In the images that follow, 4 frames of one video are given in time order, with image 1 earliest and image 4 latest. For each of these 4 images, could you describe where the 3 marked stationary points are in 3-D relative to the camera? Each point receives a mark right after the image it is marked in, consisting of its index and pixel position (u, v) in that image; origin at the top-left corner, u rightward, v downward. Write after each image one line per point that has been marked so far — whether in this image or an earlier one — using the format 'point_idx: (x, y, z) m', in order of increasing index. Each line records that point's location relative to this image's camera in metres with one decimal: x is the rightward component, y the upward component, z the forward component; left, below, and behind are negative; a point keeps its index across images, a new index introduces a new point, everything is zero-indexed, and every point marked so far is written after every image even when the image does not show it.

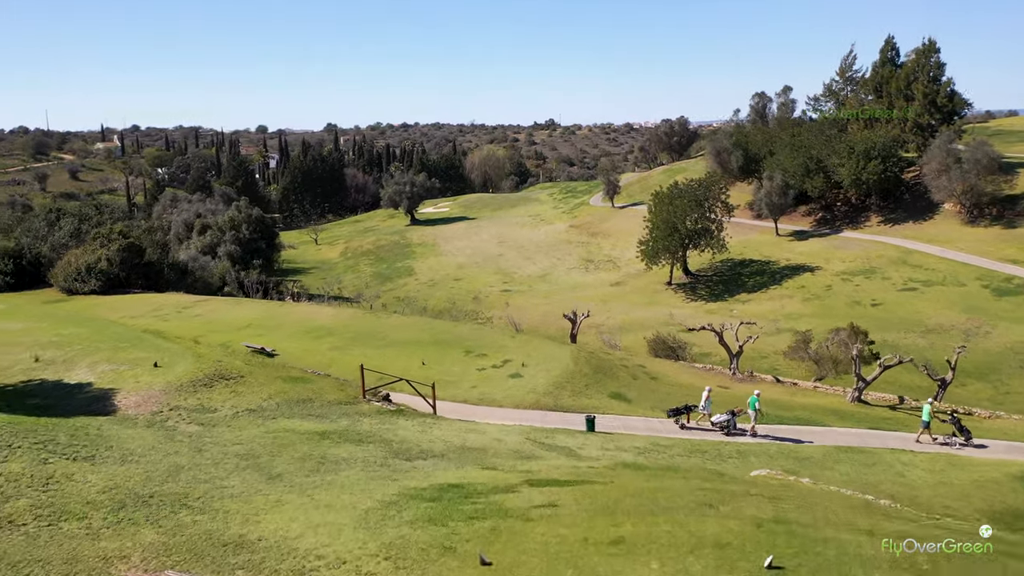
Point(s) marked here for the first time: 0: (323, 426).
0: (-3.3, -2.4, +14.5) m
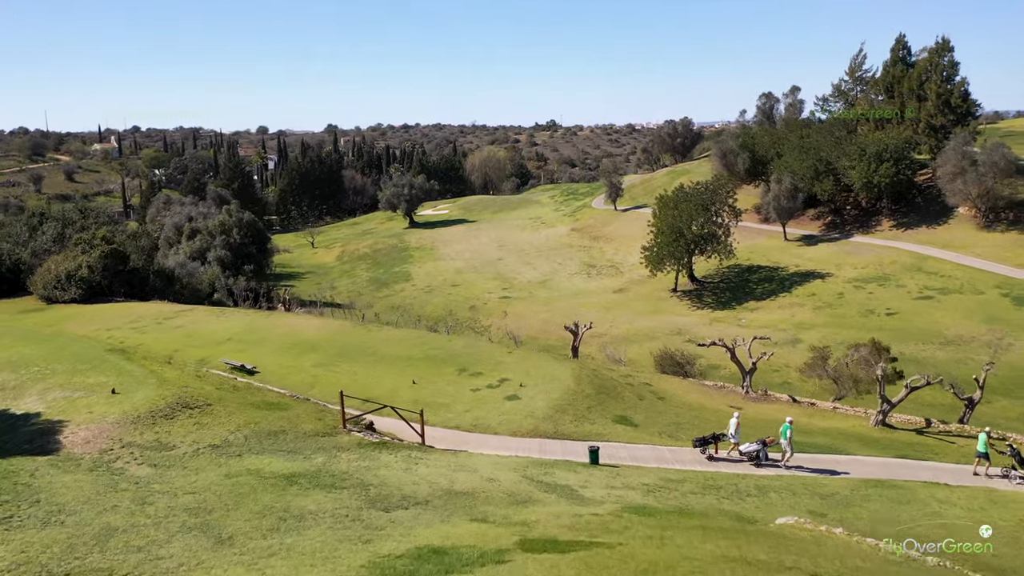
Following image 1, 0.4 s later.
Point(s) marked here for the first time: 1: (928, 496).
0: (-3.4, -2.7, +12.9) m
1: (+7.9, -3.9, +15.8) m
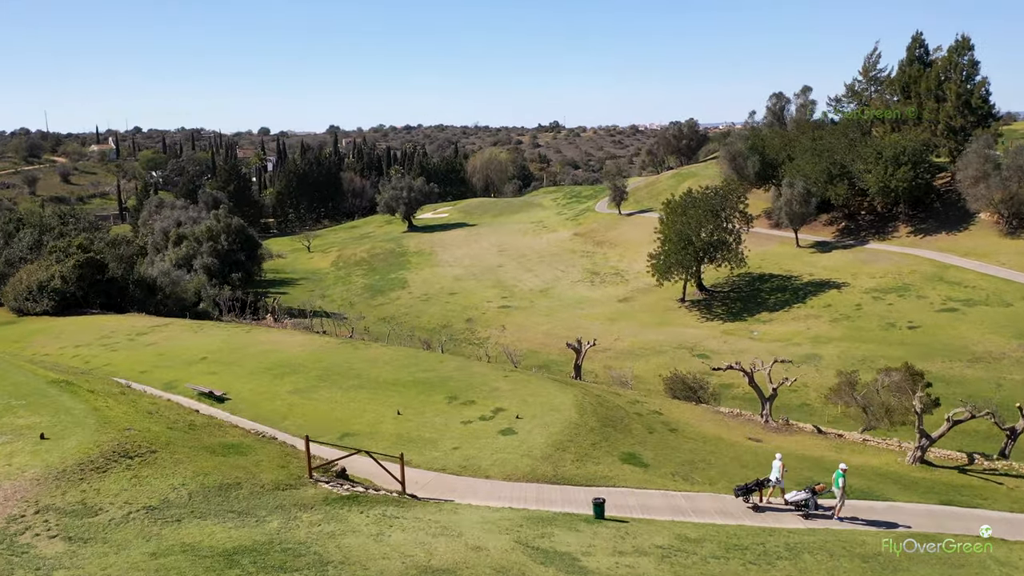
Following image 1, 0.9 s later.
0: (-3.5, -3.2, +10.8) m
1: (+7.7, -4.4, +13.7) m
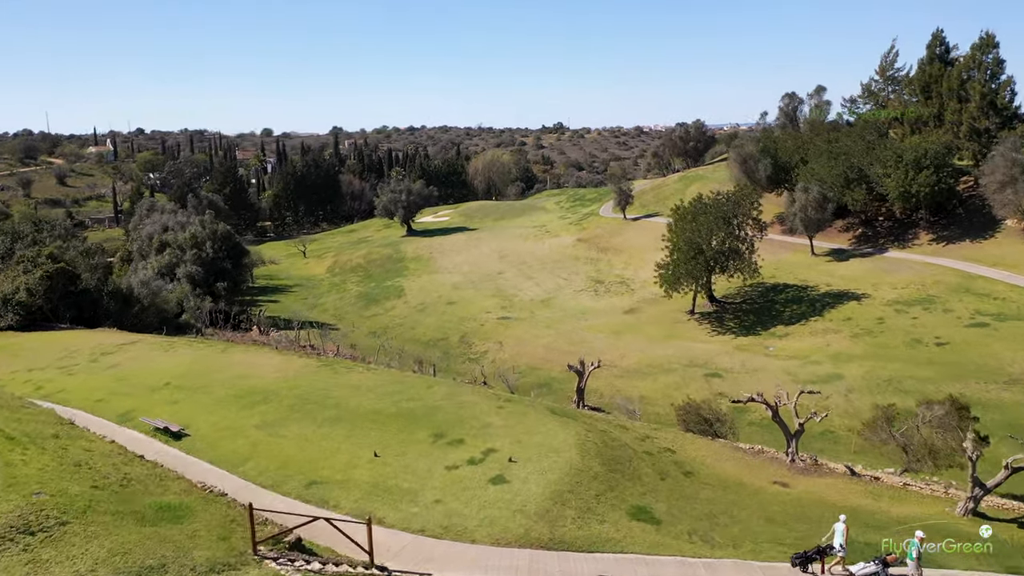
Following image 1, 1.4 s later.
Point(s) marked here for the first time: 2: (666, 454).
0: (-3.7, -3.7, +8.5) m
1: (+7.6, -4.9, +11.3) m
2: (+3.5, -3.7, +18.6) m
